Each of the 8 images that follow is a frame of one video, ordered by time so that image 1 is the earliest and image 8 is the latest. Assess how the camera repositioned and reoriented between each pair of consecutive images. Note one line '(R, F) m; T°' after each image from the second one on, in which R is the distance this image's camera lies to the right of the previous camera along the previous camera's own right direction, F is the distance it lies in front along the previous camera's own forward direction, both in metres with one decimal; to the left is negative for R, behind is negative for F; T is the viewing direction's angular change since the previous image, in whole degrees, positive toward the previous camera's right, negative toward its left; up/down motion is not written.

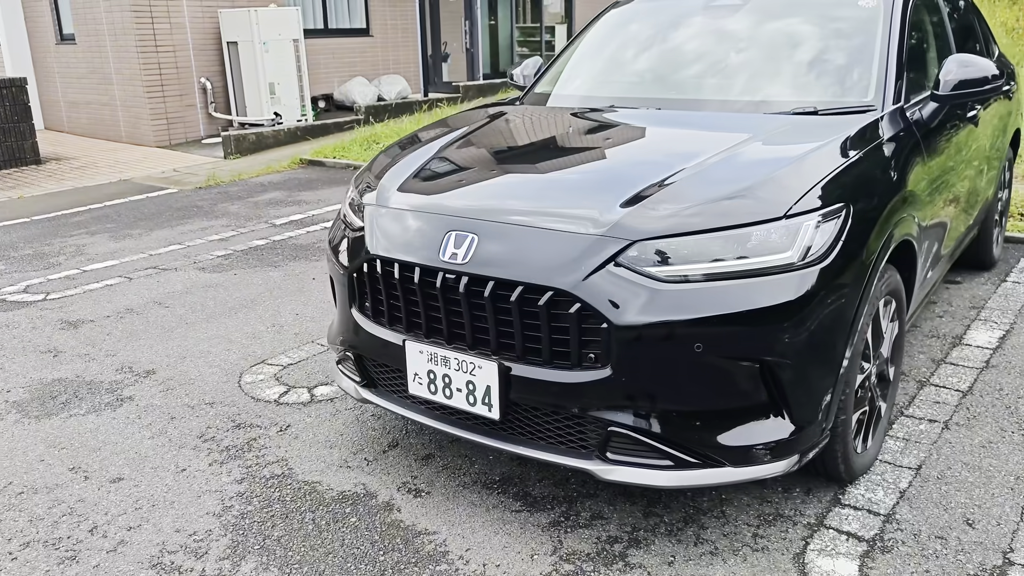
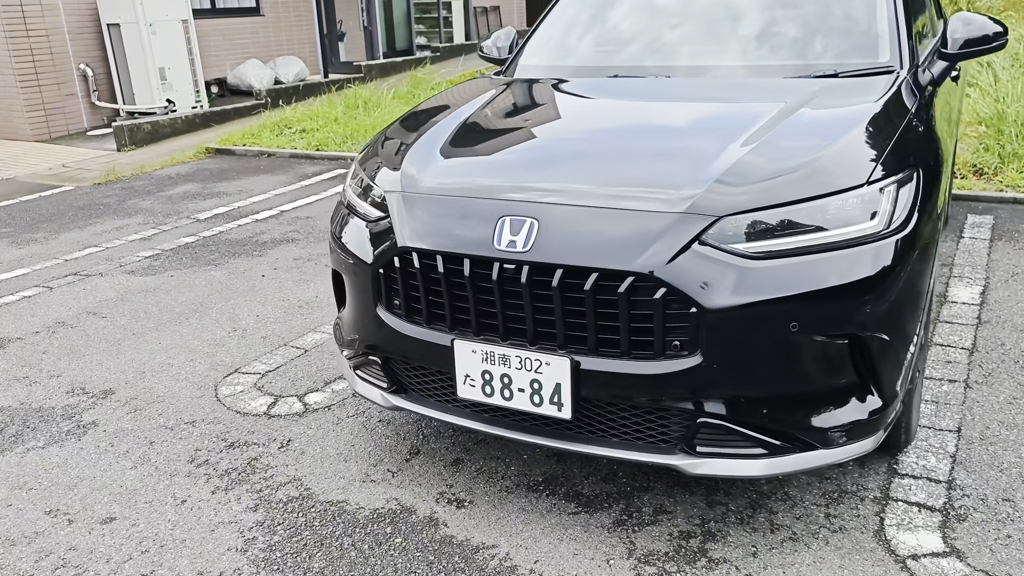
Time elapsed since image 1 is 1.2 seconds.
(-0.4, +0.2) m; +7°
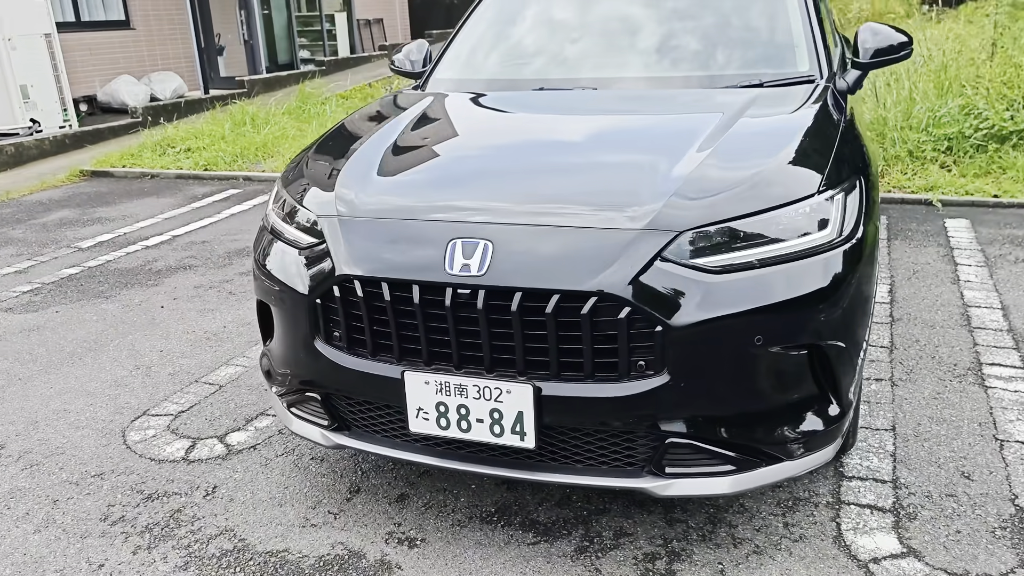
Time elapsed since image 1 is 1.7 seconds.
(-0.1, +0.1) m; +8°
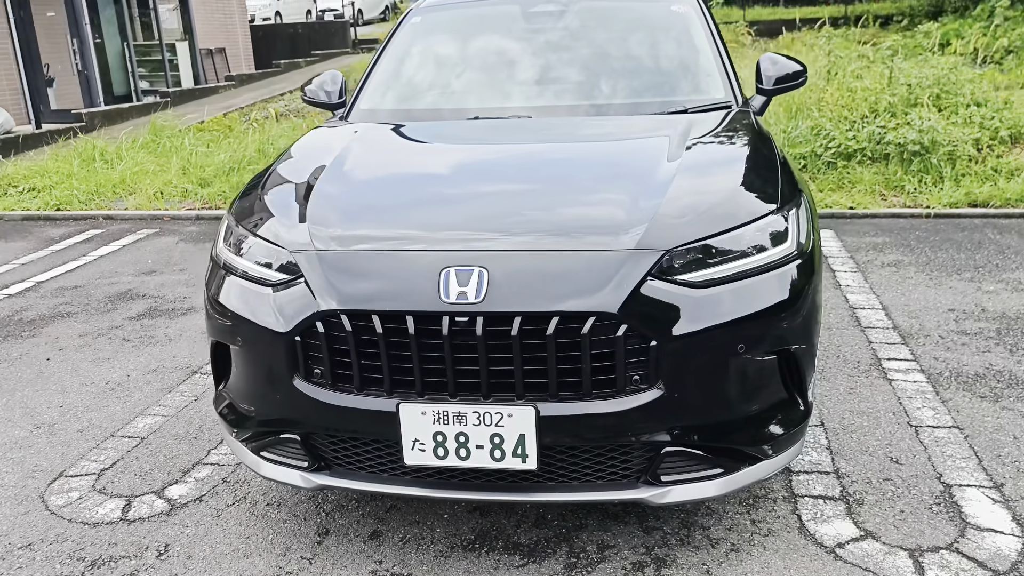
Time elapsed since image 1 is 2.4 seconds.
(-0.3, 0.0) m; +10°
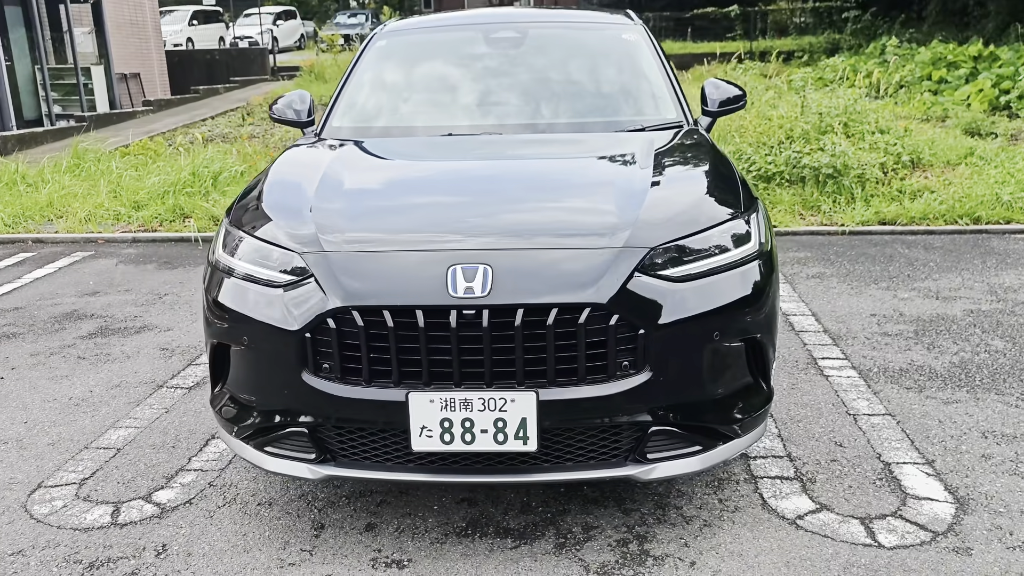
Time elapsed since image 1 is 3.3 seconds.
(-0.2, -0.2) m; +6°
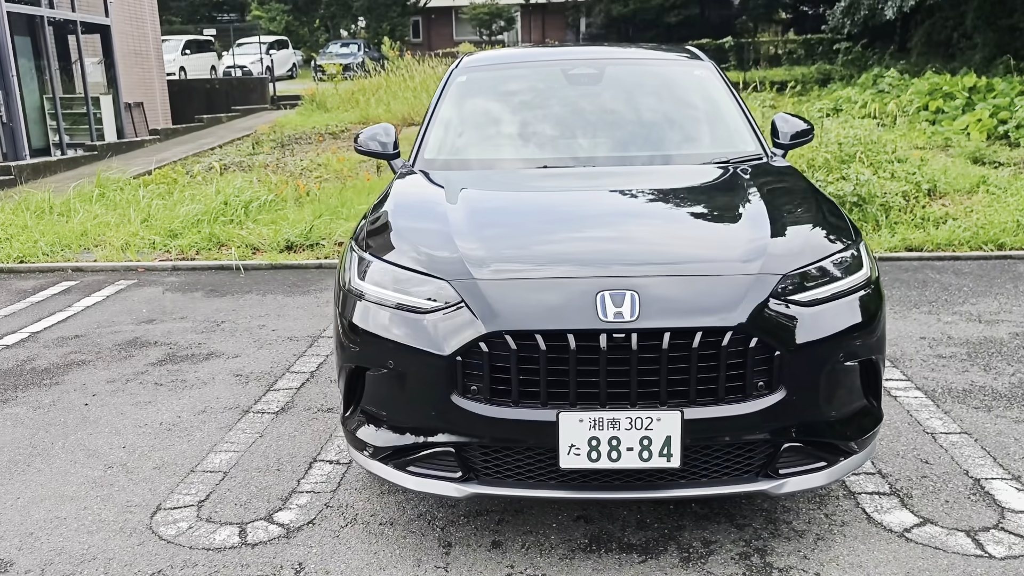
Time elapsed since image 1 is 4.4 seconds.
(-0.4, -0.1) m; +1°
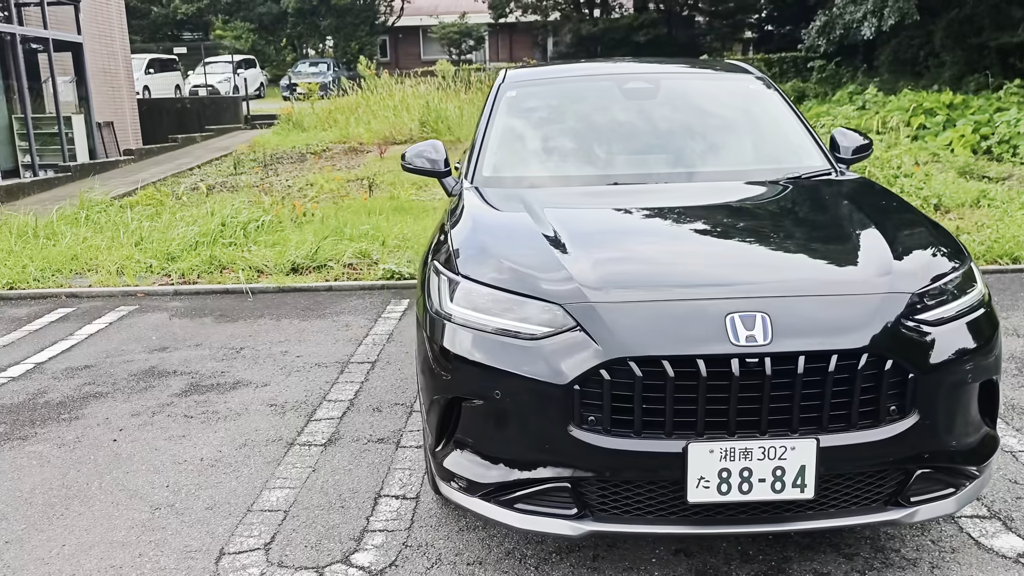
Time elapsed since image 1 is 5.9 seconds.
(-0.4, +0.1) m; +3°
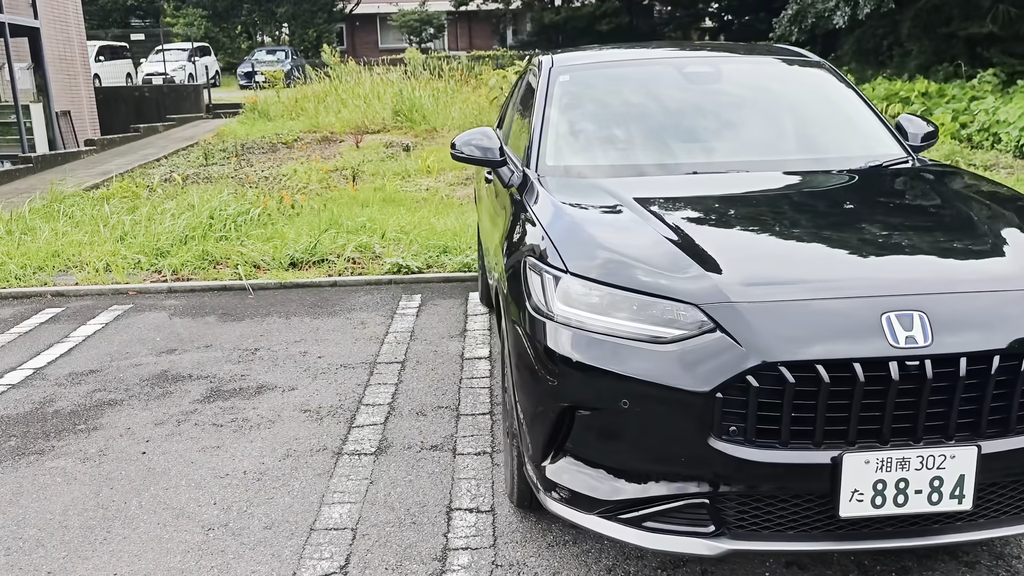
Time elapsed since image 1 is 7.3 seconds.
(-0.4, +0.2) m; +3°
